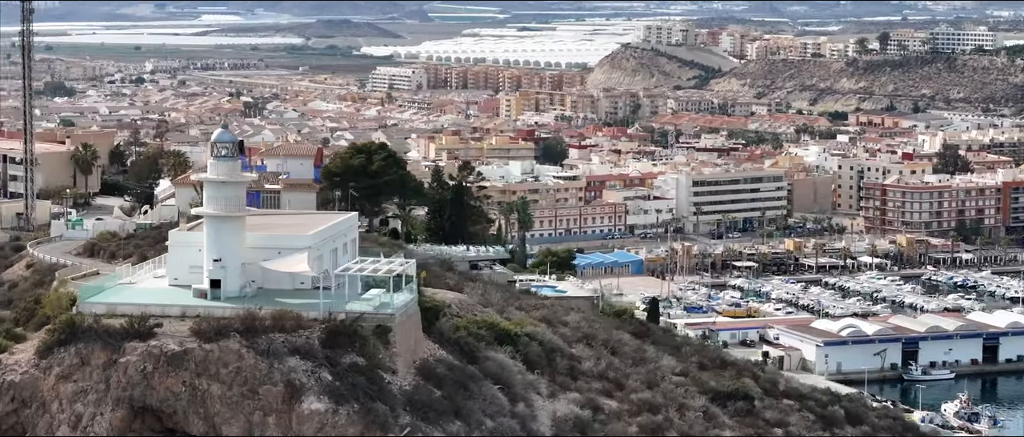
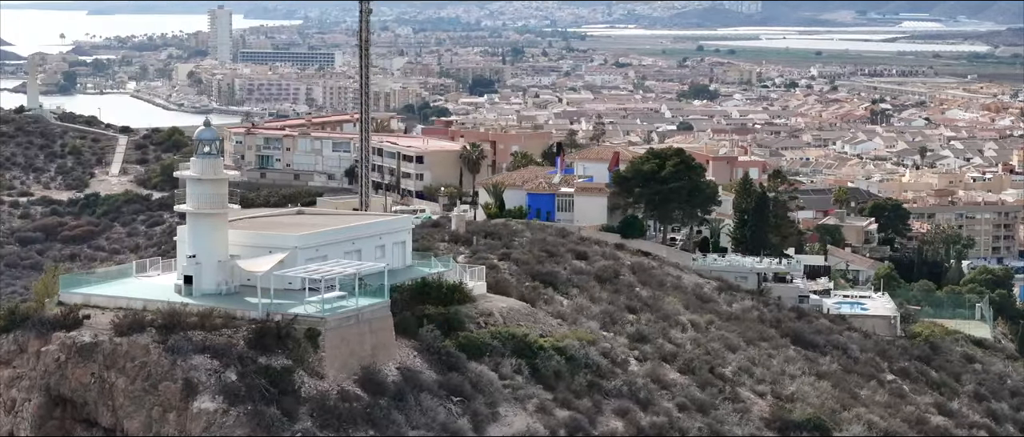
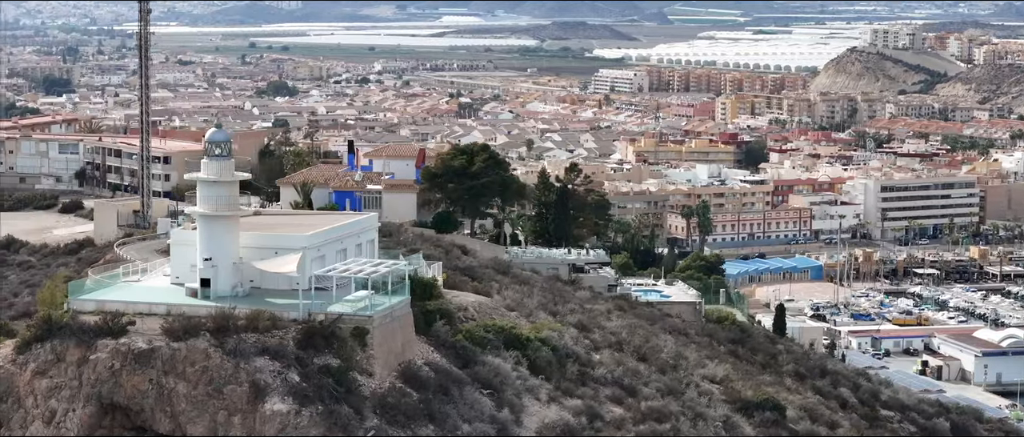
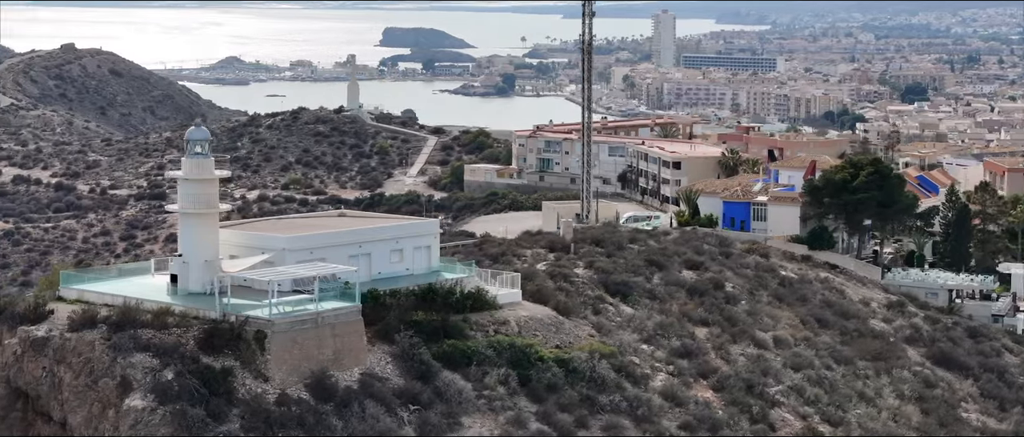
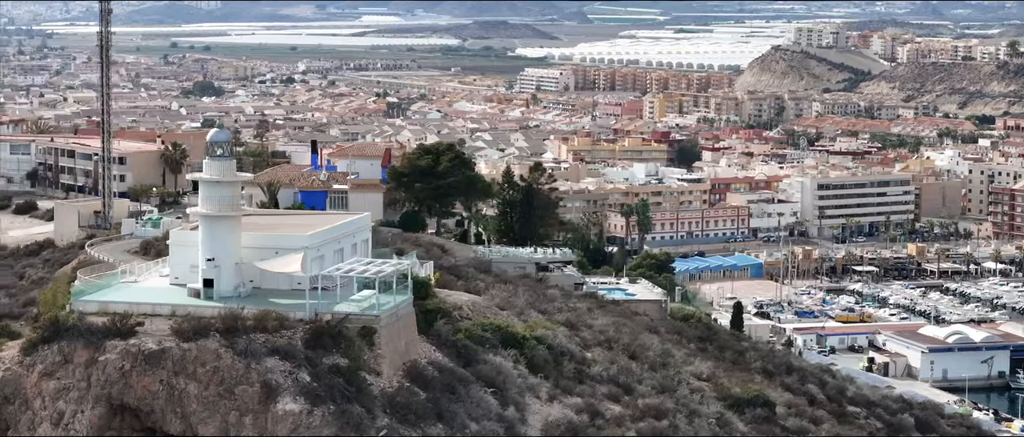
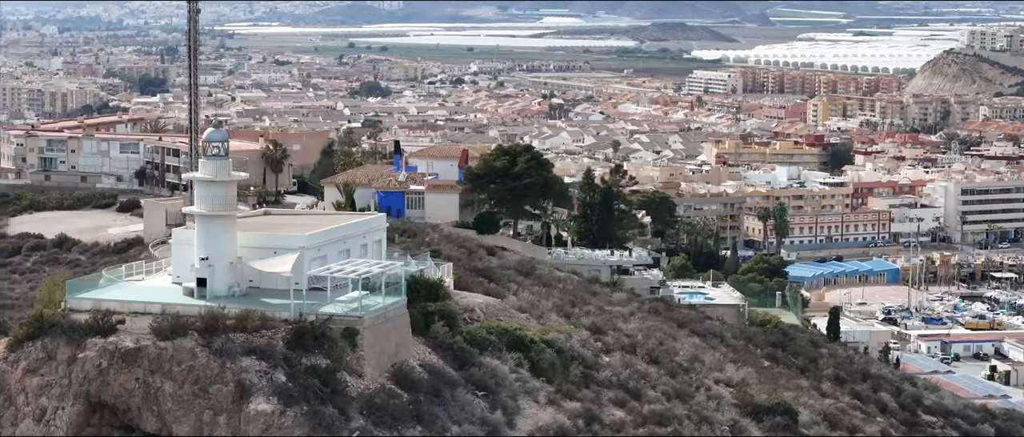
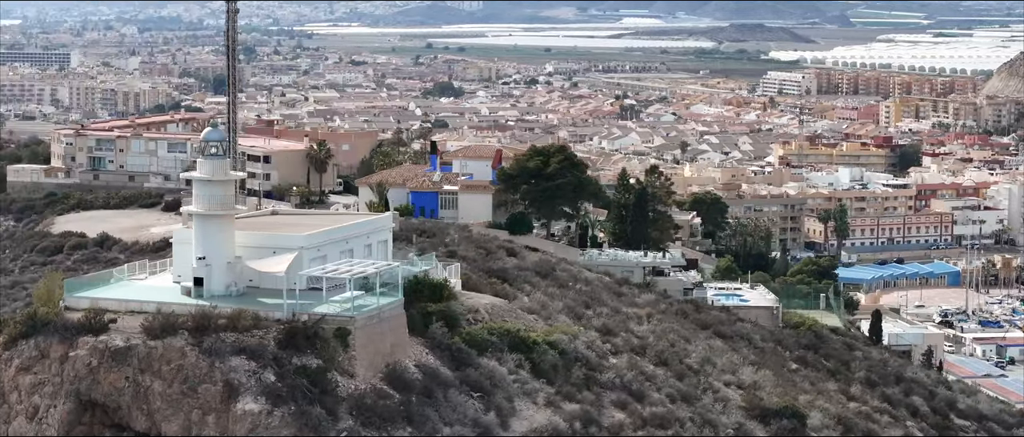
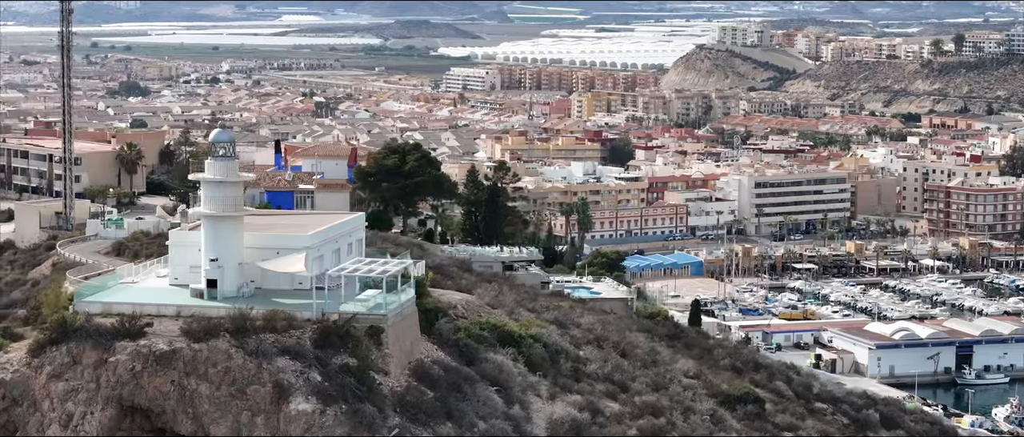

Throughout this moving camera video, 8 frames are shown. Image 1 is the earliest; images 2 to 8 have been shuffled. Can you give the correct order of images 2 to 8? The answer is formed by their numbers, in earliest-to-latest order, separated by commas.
8, 5, 3, 6, 7, 2, 4
